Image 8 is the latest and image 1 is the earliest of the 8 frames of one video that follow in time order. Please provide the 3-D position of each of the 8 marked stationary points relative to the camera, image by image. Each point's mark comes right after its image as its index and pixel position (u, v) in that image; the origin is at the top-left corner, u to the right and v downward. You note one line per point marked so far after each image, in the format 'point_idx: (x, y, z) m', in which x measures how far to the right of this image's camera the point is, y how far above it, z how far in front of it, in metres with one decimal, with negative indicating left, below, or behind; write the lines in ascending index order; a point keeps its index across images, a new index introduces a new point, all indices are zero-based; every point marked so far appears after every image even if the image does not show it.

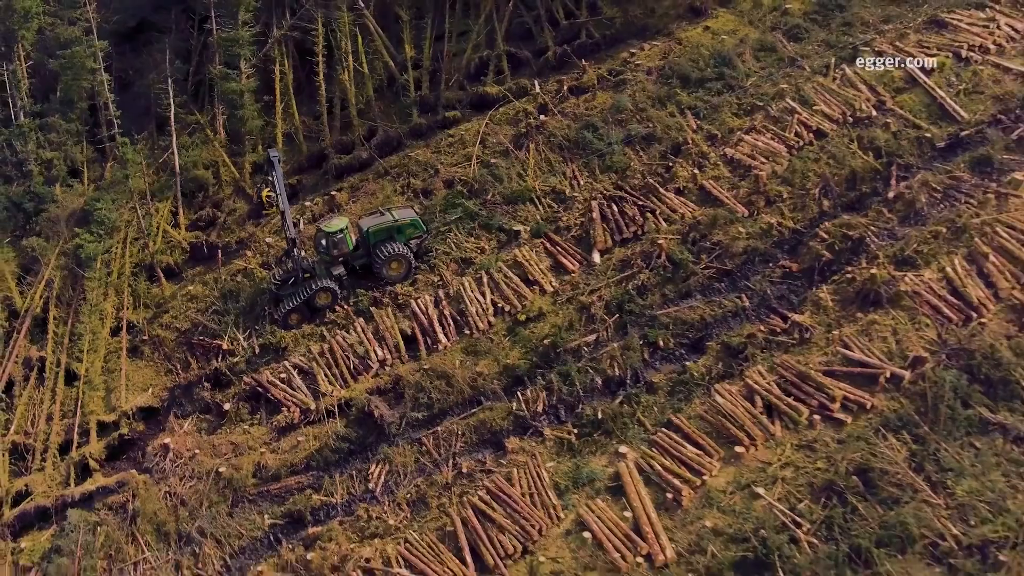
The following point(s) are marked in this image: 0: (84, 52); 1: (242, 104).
0: (-5.2, +3.0, +16.2) m
1: (-3.3, +2.3, +16.3) m
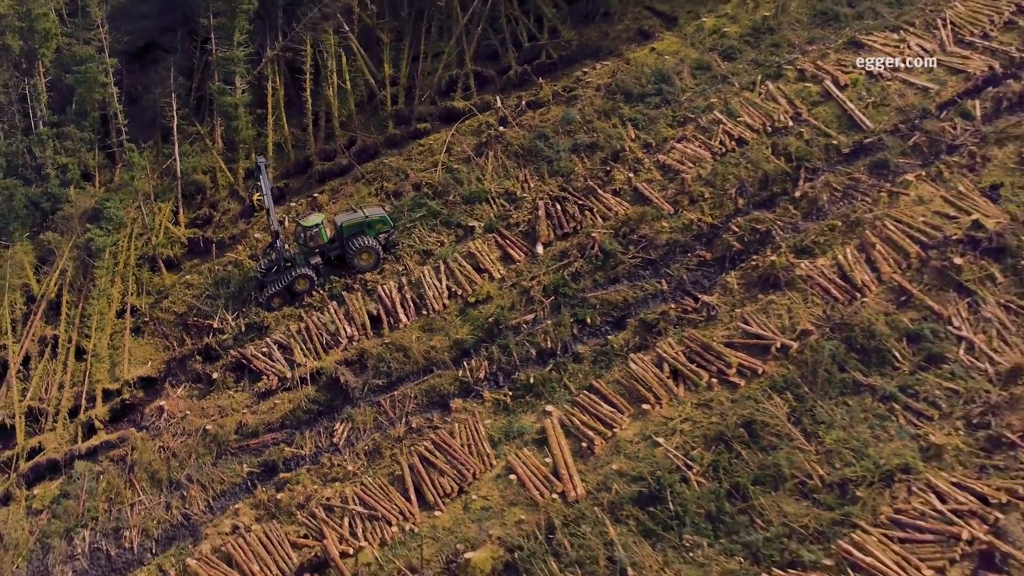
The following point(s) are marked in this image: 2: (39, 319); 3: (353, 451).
0: (-5.6, +3.1, +18.2) m
1: (-3.7, +2.4, +18.3) m
2: (-5.5, -0.3, +15.7) m
3: (-1.5, -1.6, +13.1) m
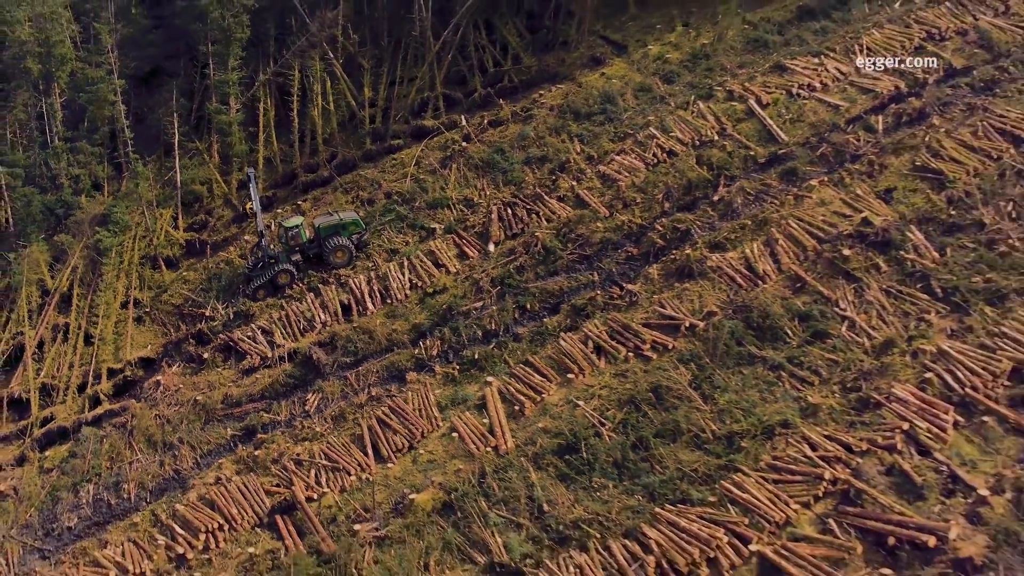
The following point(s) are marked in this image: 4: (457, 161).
0: (-6.2, +3.1, +20.5) m
1: (-4.3, +2.4, +20.5) m
2: (-6.1, -0.3, +17.9) m
3: (-2.1, -1.4, +15.2) m
4: (-0.8, +1.8, +19.3) m
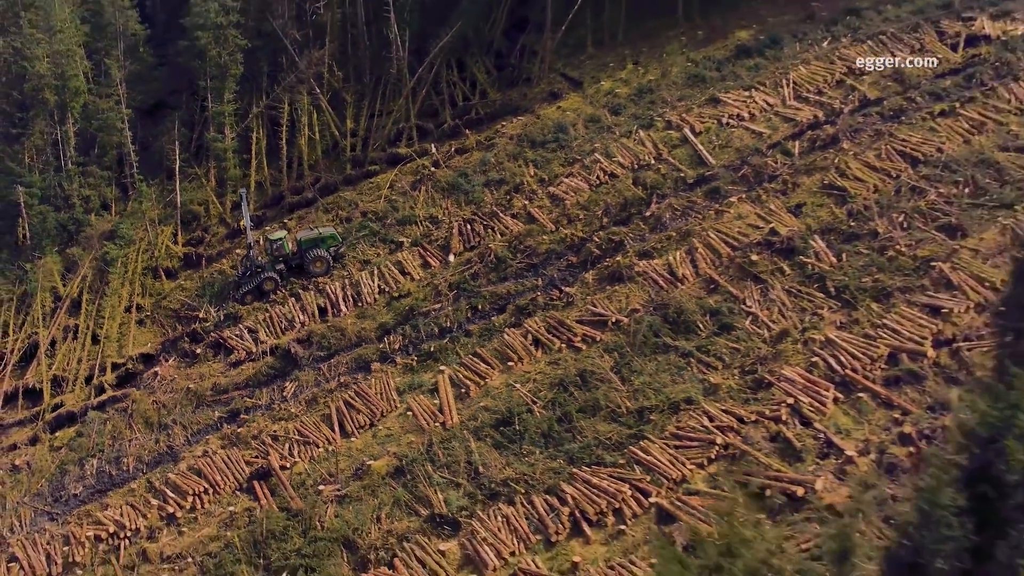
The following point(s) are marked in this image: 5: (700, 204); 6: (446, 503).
0: (-6.7, +2.9, +22.9) m
1: (-4.9, +2.2, +22.9) m
2: (-6.7, -0.4, +20.3) m
3: (-2.7, -1.4, +17.4) m
4: (-1.4, +1.6, +21.7) m
5: (+2.7, +1.2, +19.3) m
6: (-0.7, -2.4, +14.8) m
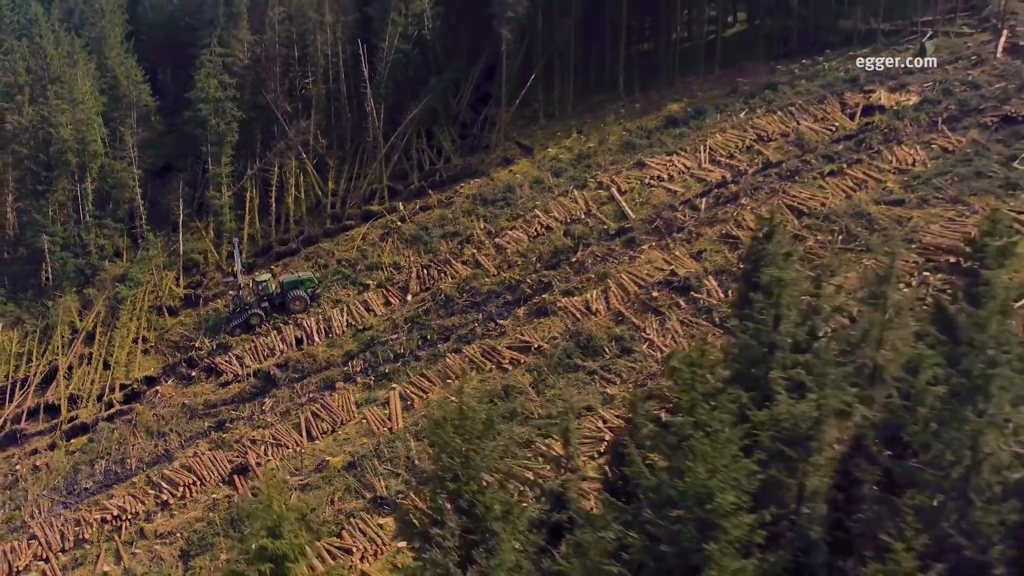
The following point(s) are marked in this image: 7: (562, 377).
0: (-7.6, +2.2, +26.6) m
1: (-5.7, +1.5, +26.6) m
2: (-7.6, -1.0, +23.8) m
3: (-3.7, -1.9, +20.9) m
4: (-2.2, +1.0, +25.2) m
5: (+1.8, +0.6, +22.7) m
6: (-1.7, -2.7, +18.1) m
7: (+0.7, -1.3, +19.8) m
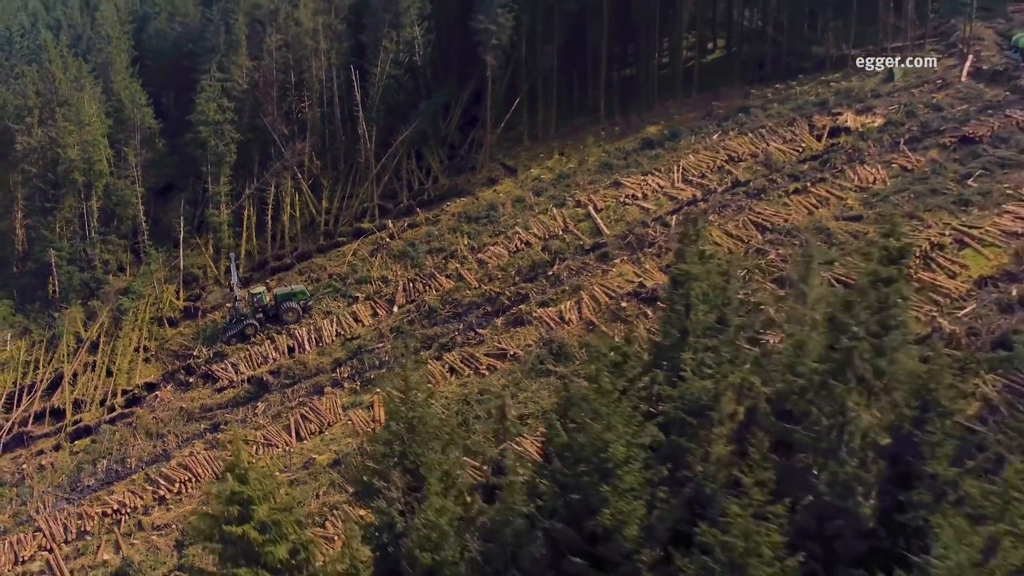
0: (-7.9, +1.9, +28.1) m
1: (-6.0, +1.2, +28.0) m
2: (-7.9, -1.2, +25.2) m
3: (-4.0, -2.1, +22.2) m
4: (-2.6, +0.7, +26.6) m
5: (+1.4, +0.4, +24.1) m
6: (-2.1, -2.8, +19.4) m
7: (+0.4, -1.5, +21.1) m
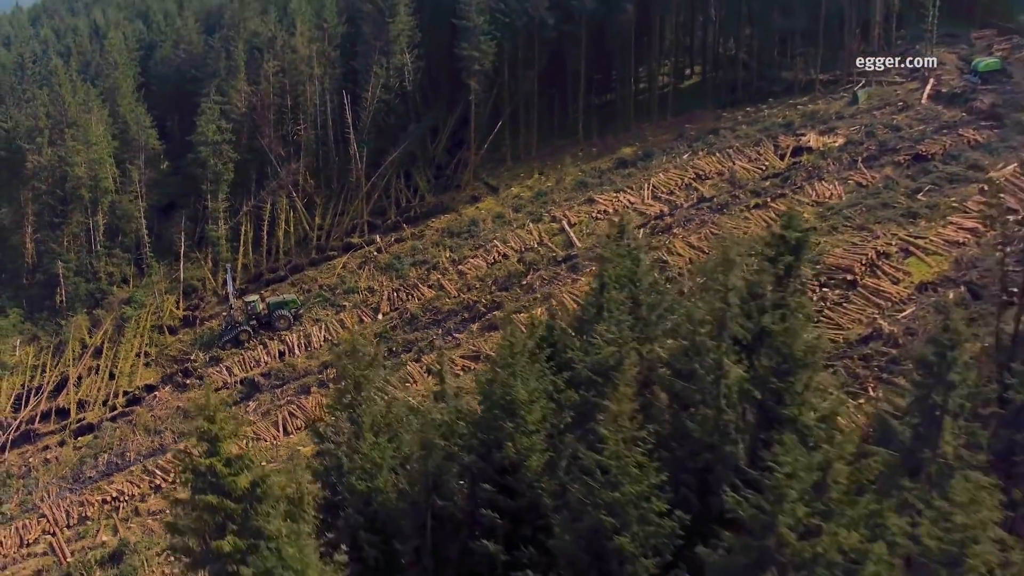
0: (-8.3, +1.7, +29.8) m
1: (-6.4, +0.9, +29.6) m
2: (-8.4, -1.4, +26.8) m
3: (-4.5, -2.2, +23.8) m
4: (-3.0, +0.5, +28.3) m
5: (+1.0, +0.3, +25.7) m
6: (-2.6, -2.8, +21.0) m
7: (-0.1, -1.6, +22.7) m
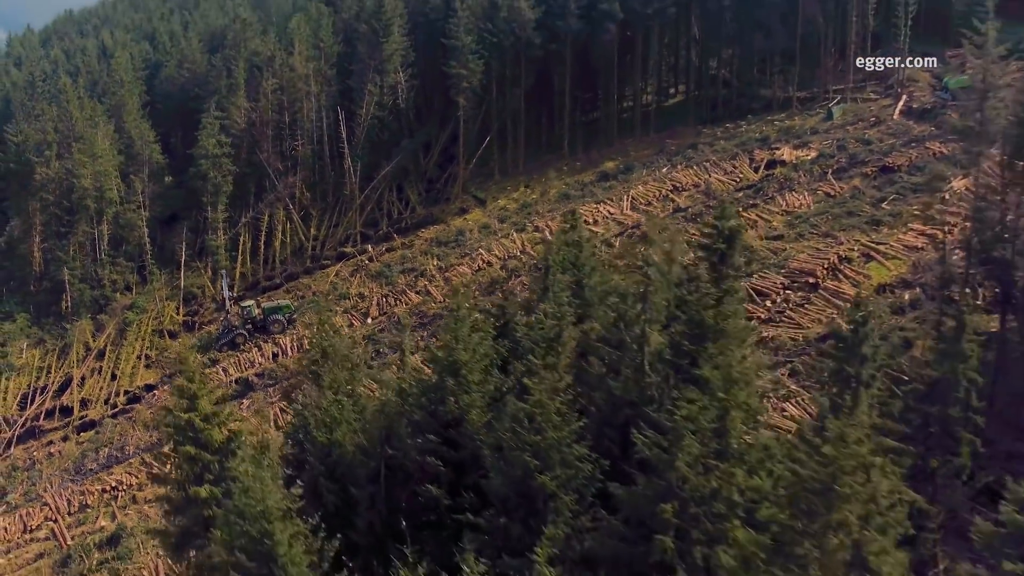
0: (-8.6, +1.5, +31.2) m
1: (-6.8, +0.8, +31.0) m
2: (-8.7, -1.5, +28.1) m
3: (-4.9, -2.2, +25.1) m
4: (-3.3, +0.3, +29.6) m
5: (+0.6, +0.2, +26.9) m
6: (-3.0, -2.8, +22.2) m
7: (-0.5, -1.6, +23.9) m
